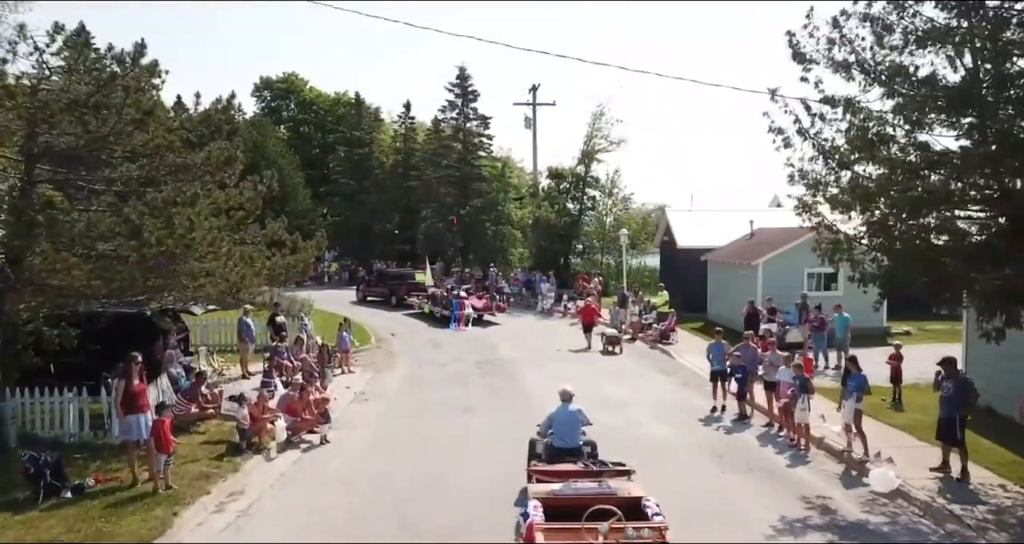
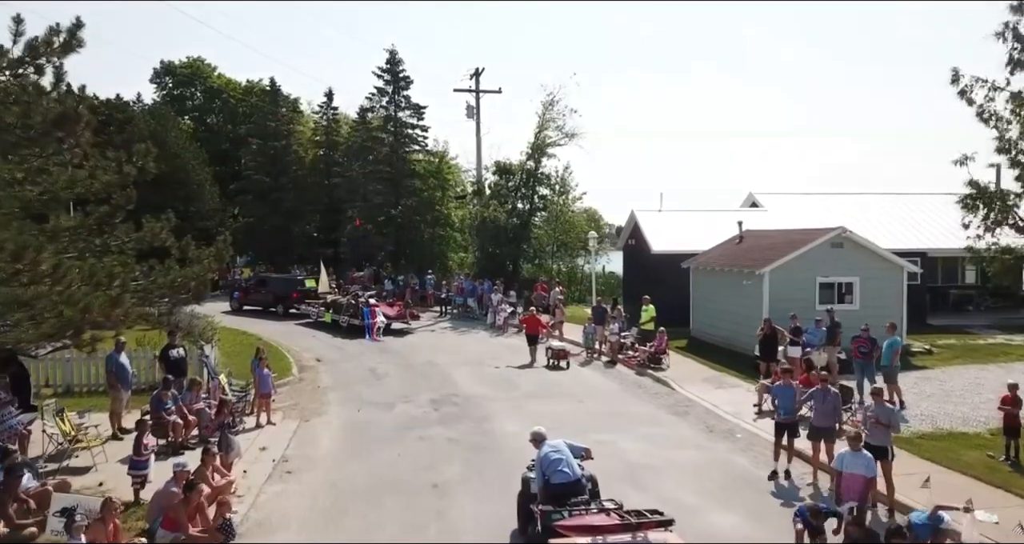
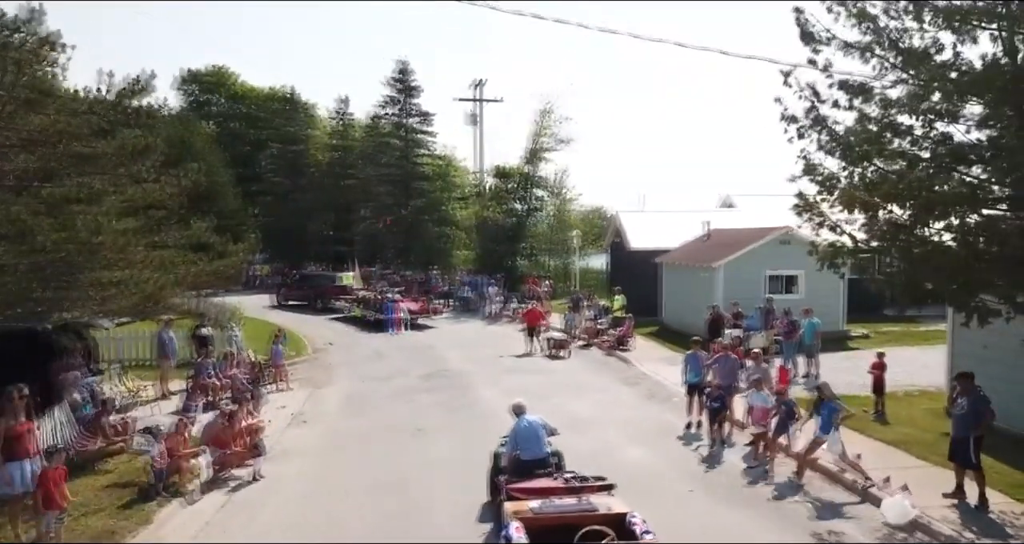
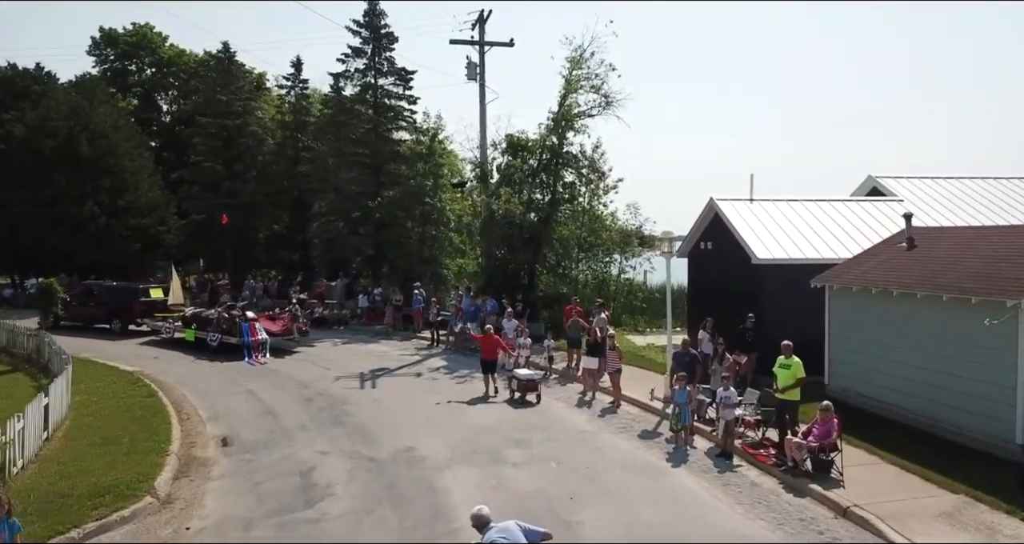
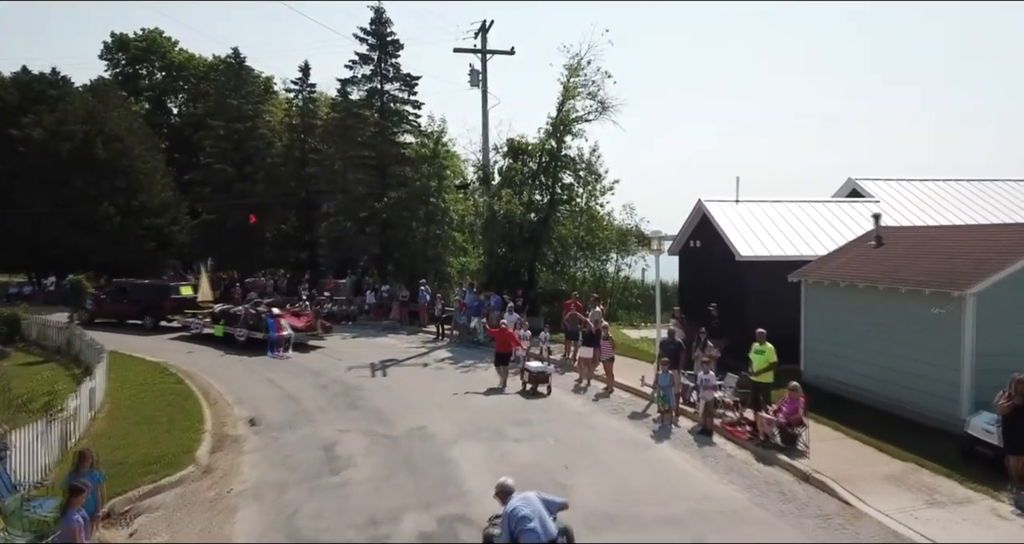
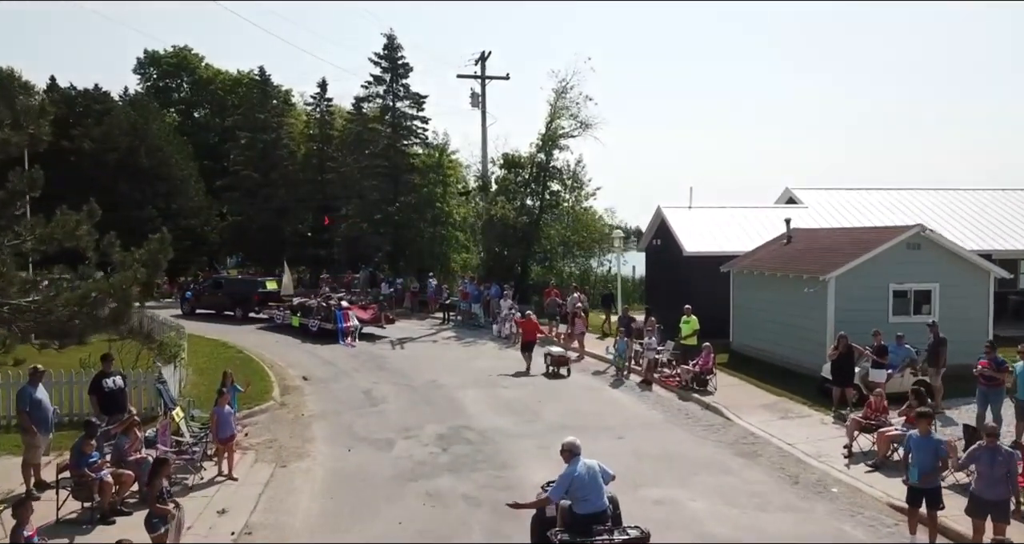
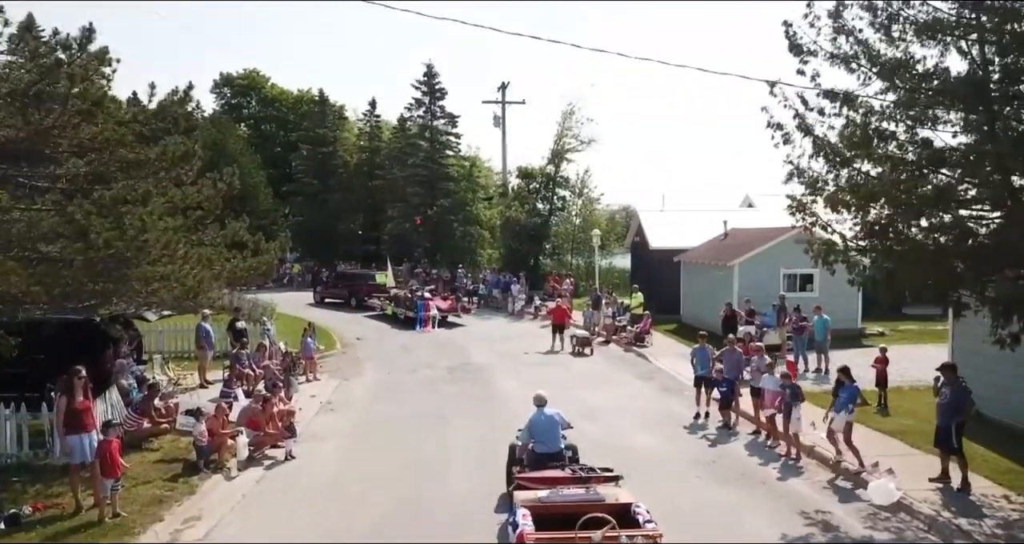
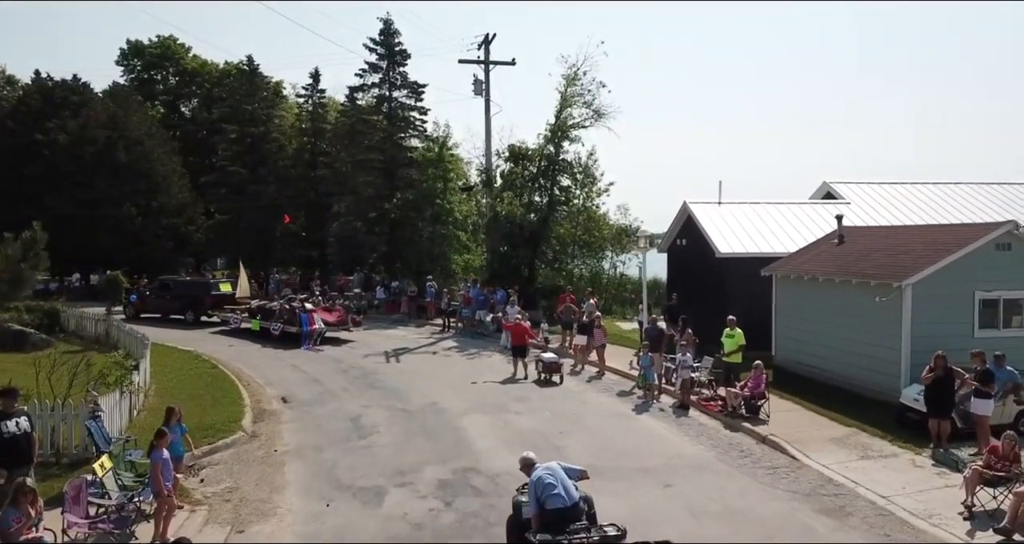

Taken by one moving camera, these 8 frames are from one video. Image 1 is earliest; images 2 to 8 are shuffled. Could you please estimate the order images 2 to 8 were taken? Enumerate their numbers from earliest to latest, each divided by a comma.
7, 3, 2, 6, 8, 5, 4
